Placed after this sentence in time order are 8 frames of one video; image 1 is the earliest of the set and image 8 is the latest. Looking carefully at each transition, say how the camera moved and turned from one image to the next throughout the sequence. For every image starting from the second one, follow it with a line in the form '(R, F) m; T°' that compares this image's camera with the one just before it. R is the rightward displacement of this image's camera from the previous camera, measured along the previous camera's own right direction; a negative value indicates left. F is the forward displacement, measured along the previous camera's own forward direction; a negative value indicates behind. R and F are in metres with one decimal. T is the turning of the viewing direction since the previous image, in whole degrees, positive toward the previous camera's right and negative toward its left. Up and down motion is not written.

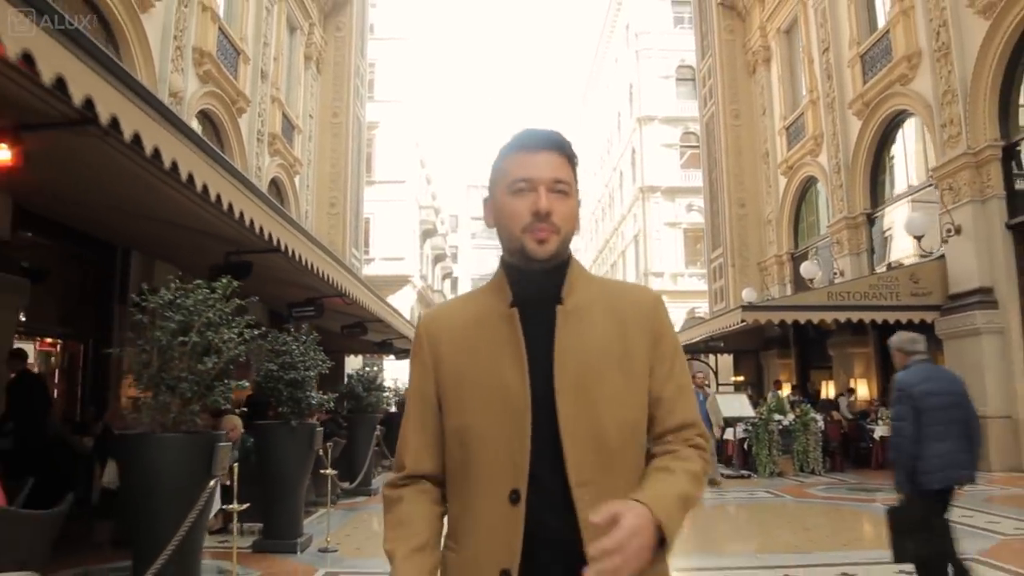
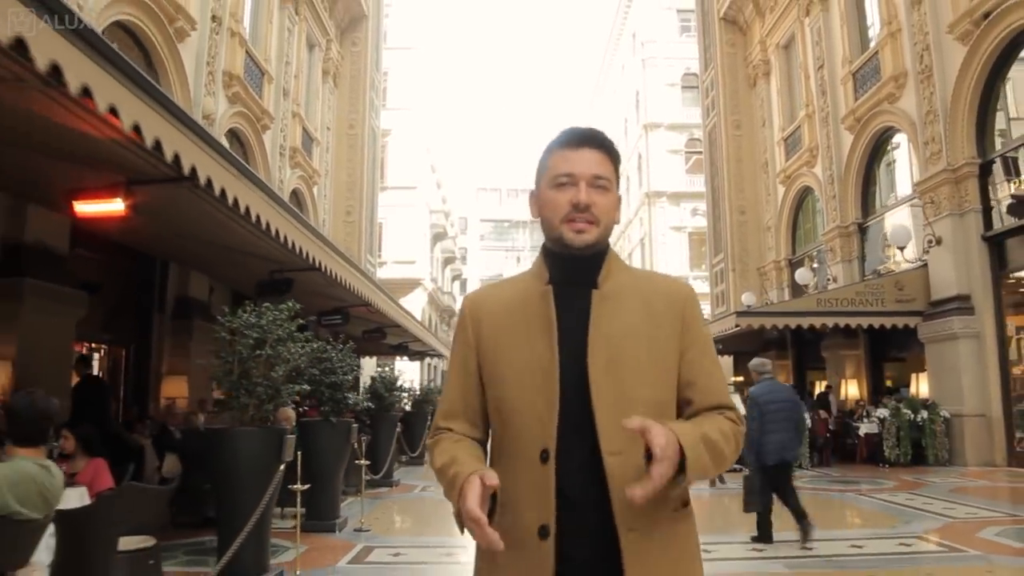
(0.0, -0.8) m; -1°
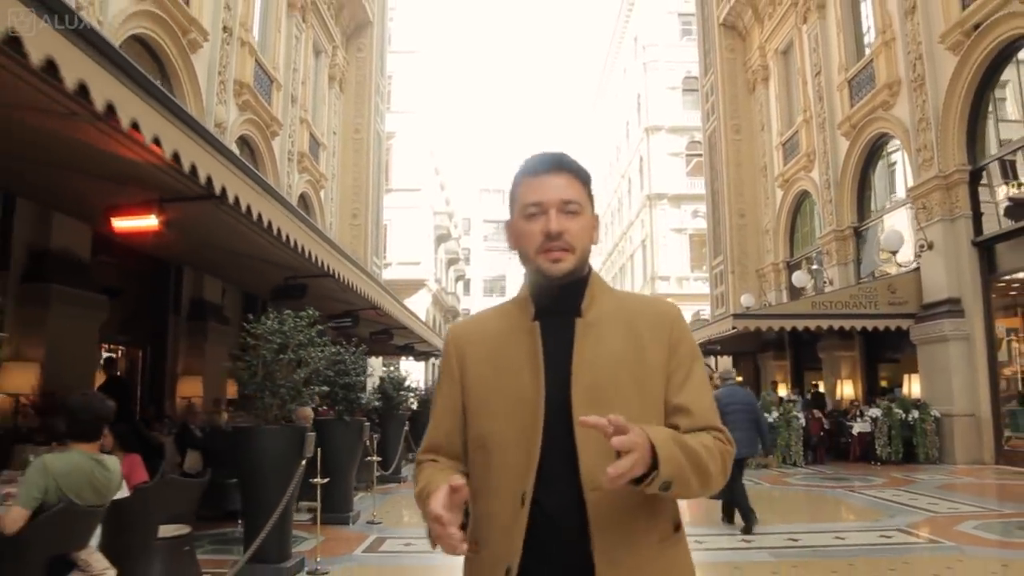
(0.0, -0.4) m; 0°
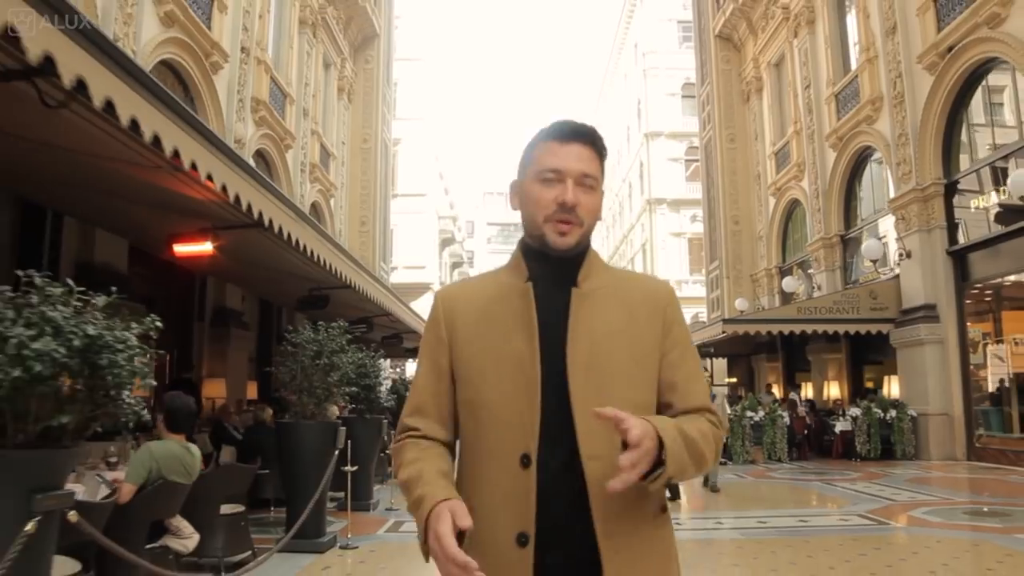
(0.0, -0.8) m; 0°
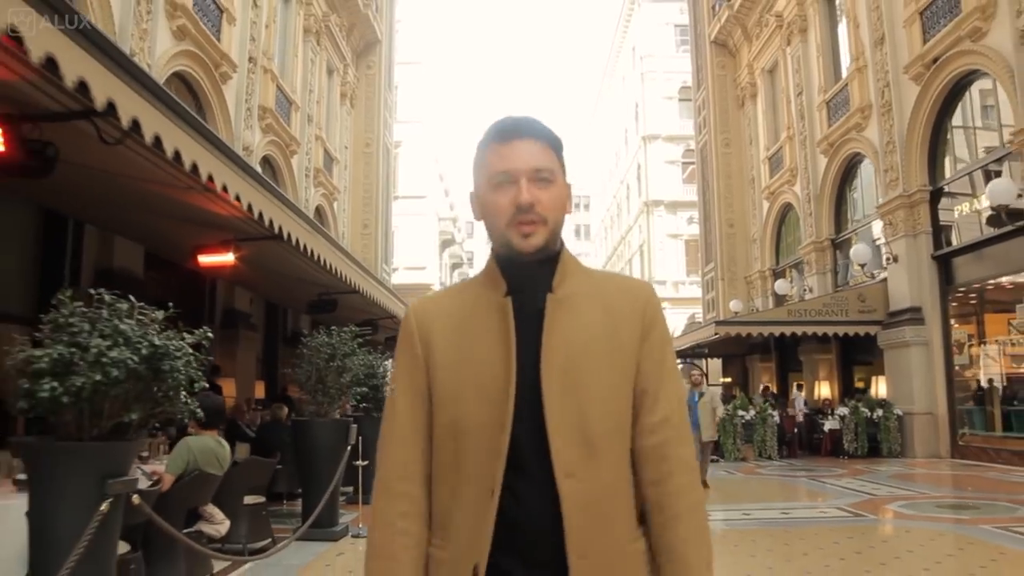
(0.0, -0.4) m; 0°
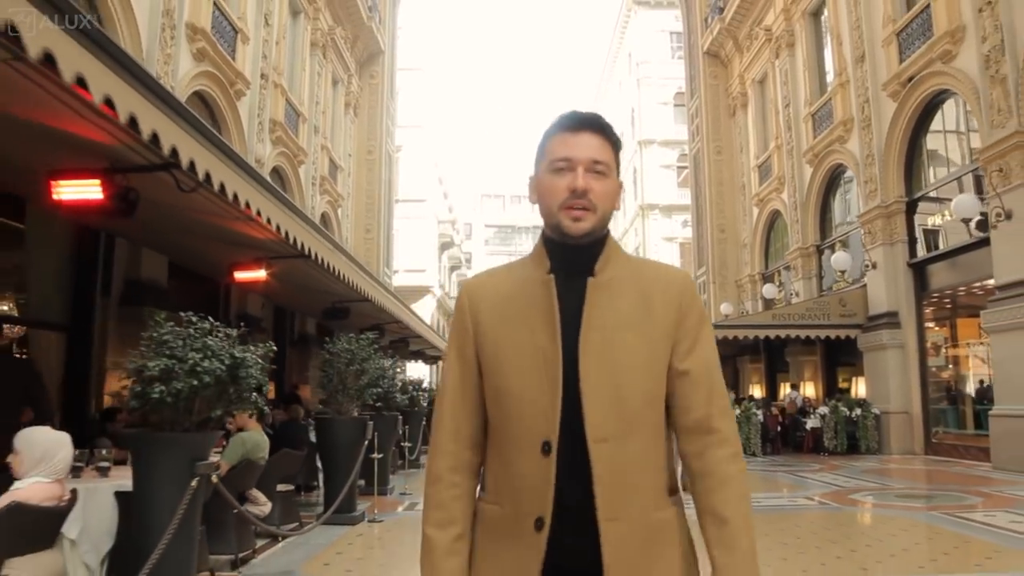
(0.0, -0.7) m; 0°
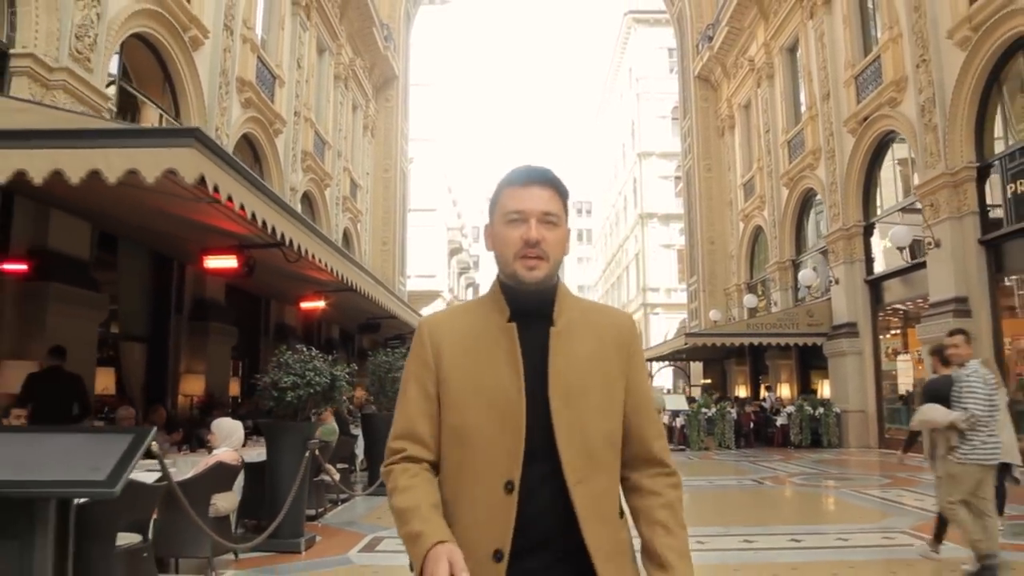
(+0.1, -1.9) m; -1°
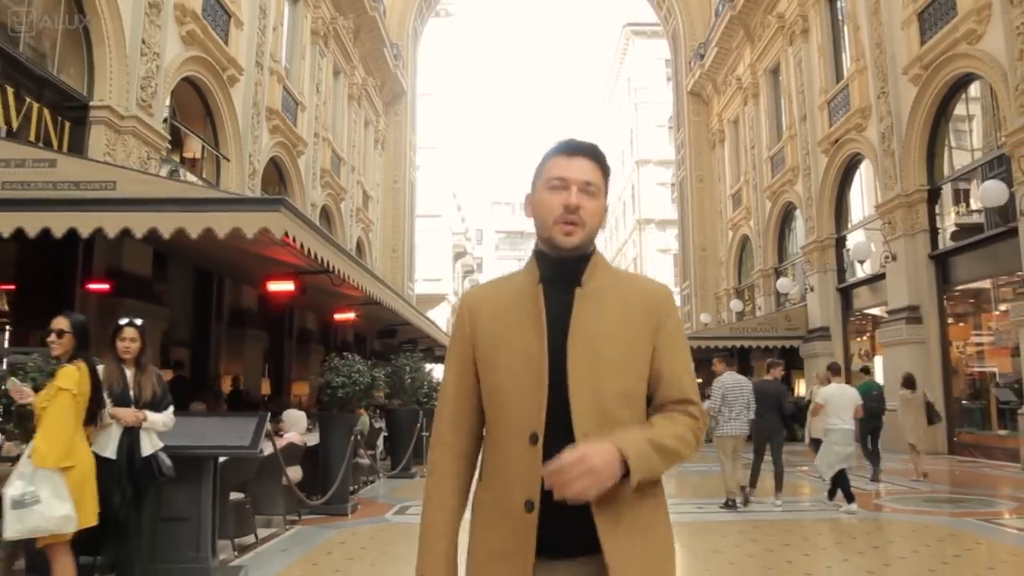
(0.0, -1.5) m; 0°
